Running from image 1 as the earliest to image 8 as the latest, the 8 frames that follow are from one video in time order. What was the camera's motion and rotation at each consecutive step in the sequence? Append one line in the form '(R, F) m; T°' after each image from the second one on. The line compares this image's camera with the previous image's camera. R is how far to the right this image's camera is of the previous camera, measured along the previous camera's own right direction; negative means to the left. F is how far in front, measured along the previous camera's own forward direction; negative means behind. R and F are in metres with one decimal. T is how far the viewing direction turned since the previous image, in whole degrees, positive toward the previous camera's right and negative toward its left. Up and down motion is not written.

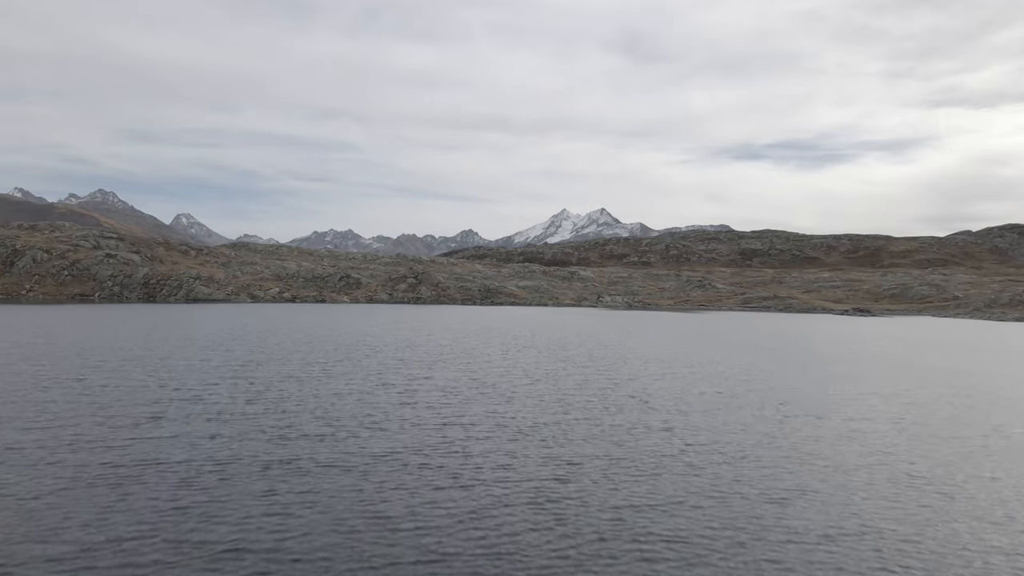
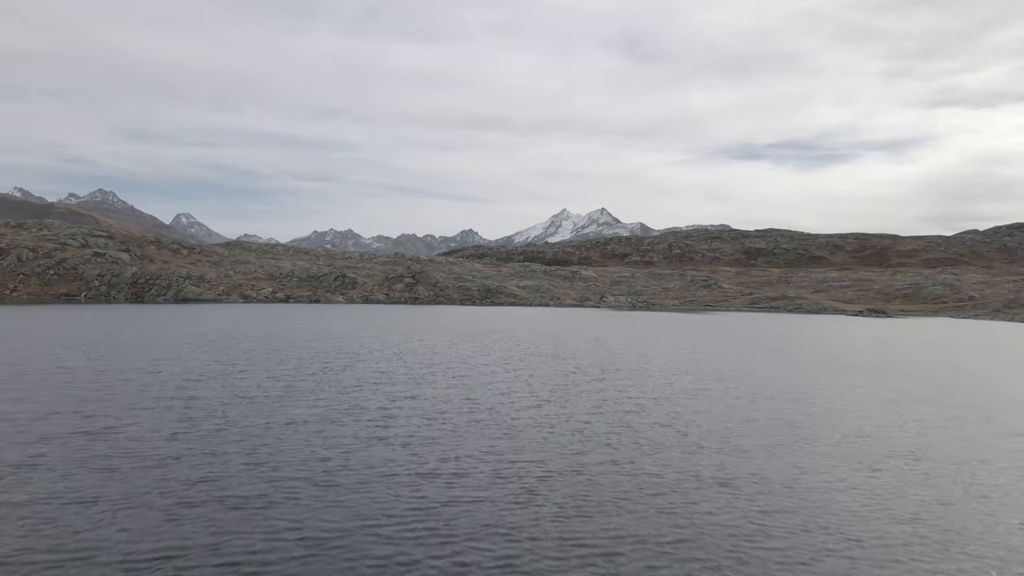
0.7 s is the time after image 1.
(-0.1, +6.6) m; 0°
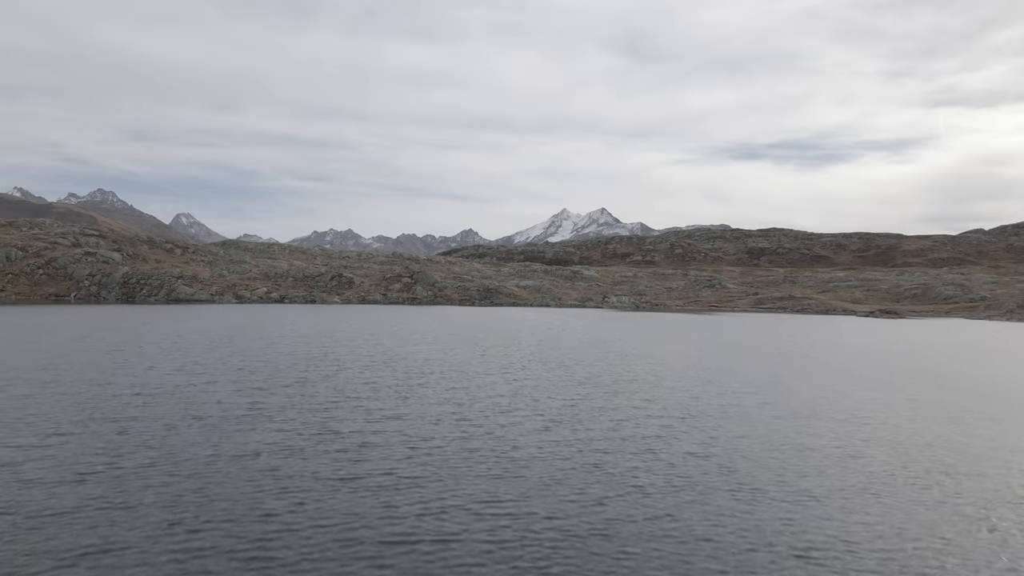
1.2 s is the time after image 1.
(-0.1, +4.7) m; 0°
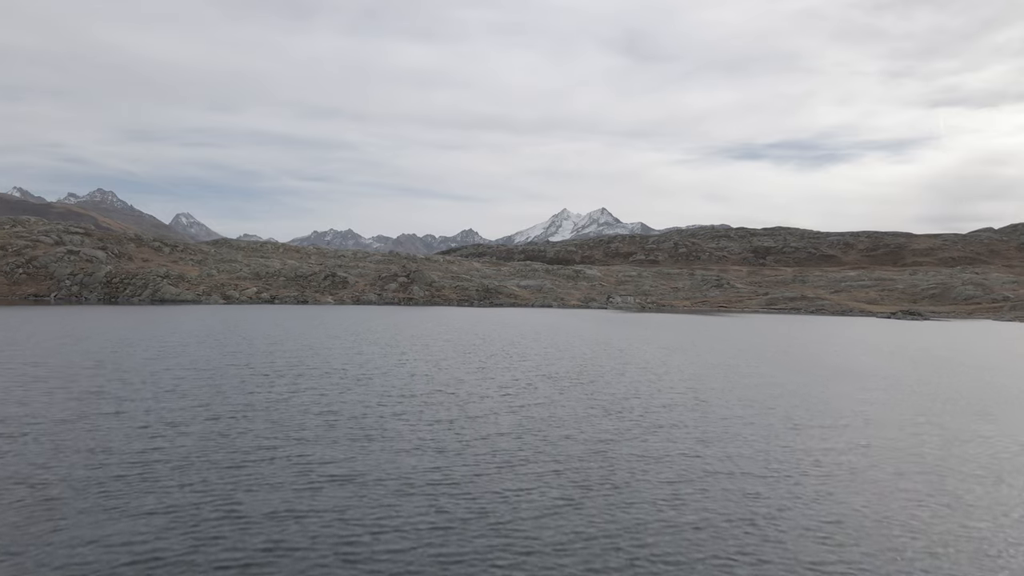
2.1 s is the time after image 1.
(-0.1, +8.5) m; 0°
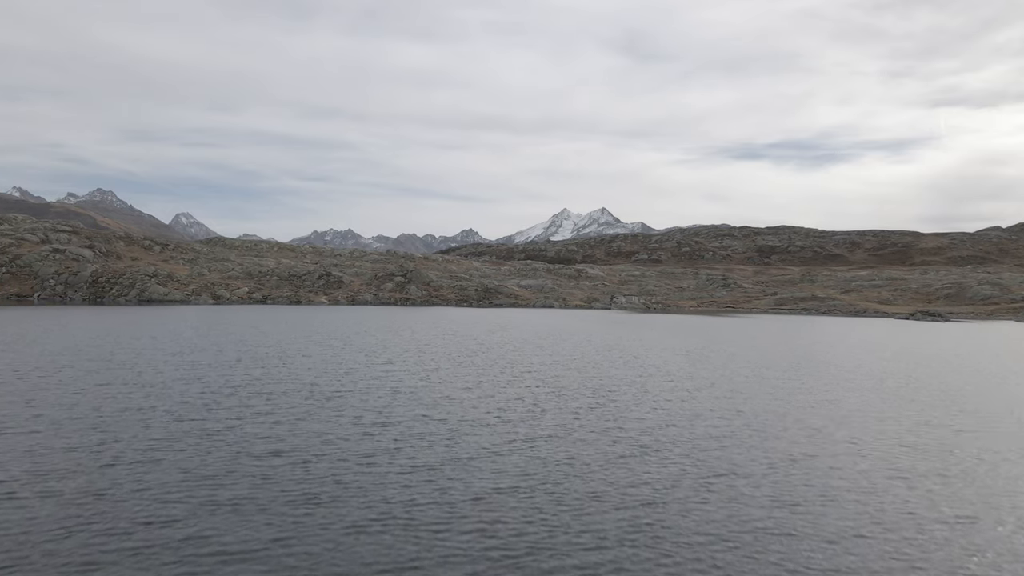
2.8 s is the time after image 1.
(-0.1, +6.6) m; 0°
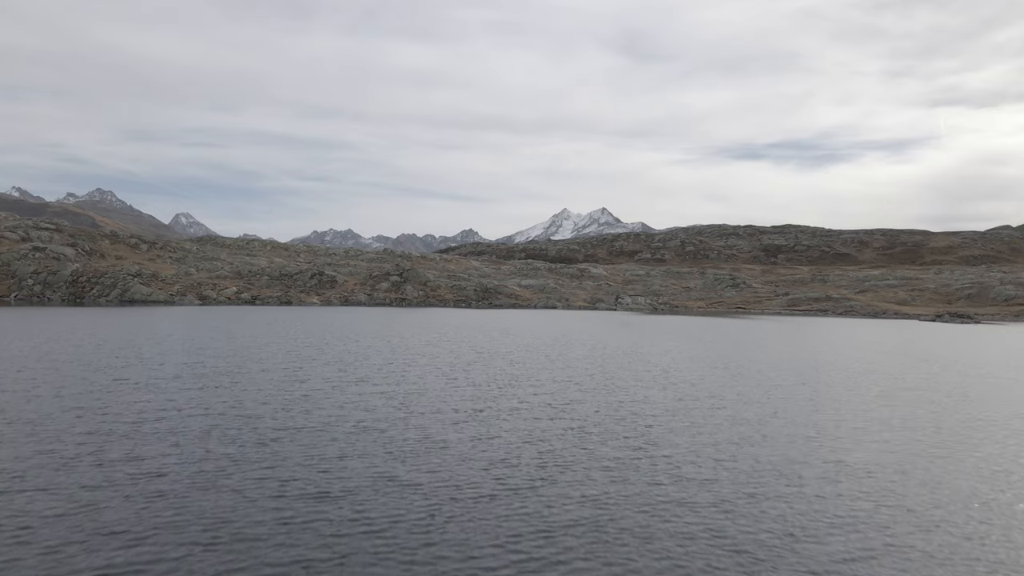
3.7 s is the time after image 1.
(-0.2, +8.4) m; 0°
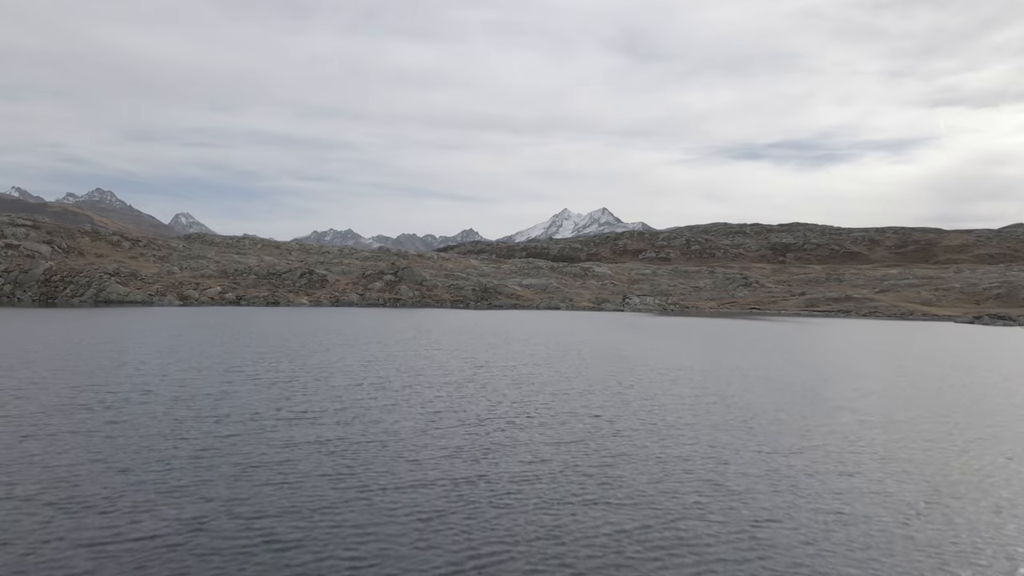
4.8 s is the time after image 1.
(-0.2, +10.5) m; 0°
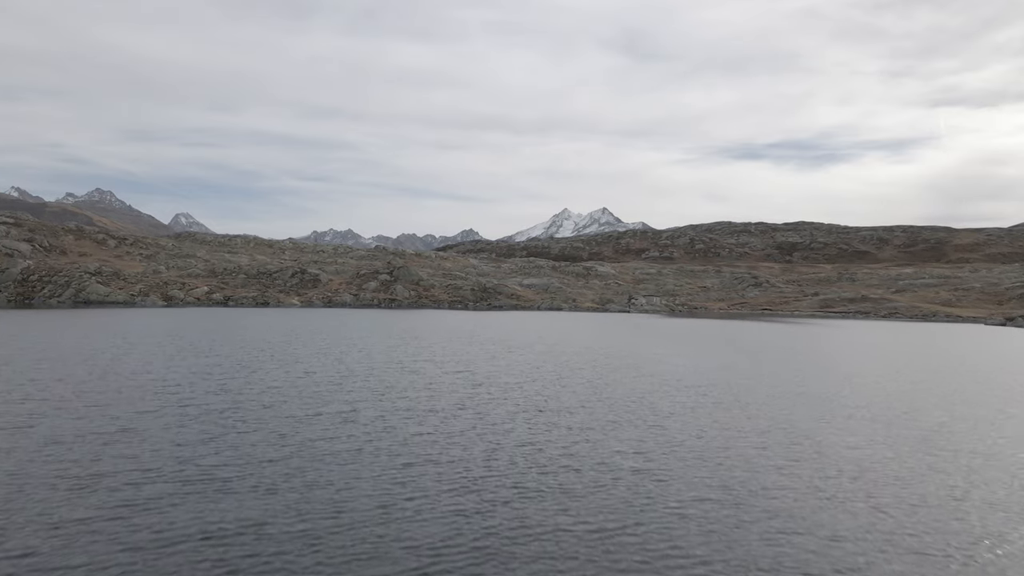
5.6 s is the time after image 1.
(-0.2, +7.7) m; 0°
